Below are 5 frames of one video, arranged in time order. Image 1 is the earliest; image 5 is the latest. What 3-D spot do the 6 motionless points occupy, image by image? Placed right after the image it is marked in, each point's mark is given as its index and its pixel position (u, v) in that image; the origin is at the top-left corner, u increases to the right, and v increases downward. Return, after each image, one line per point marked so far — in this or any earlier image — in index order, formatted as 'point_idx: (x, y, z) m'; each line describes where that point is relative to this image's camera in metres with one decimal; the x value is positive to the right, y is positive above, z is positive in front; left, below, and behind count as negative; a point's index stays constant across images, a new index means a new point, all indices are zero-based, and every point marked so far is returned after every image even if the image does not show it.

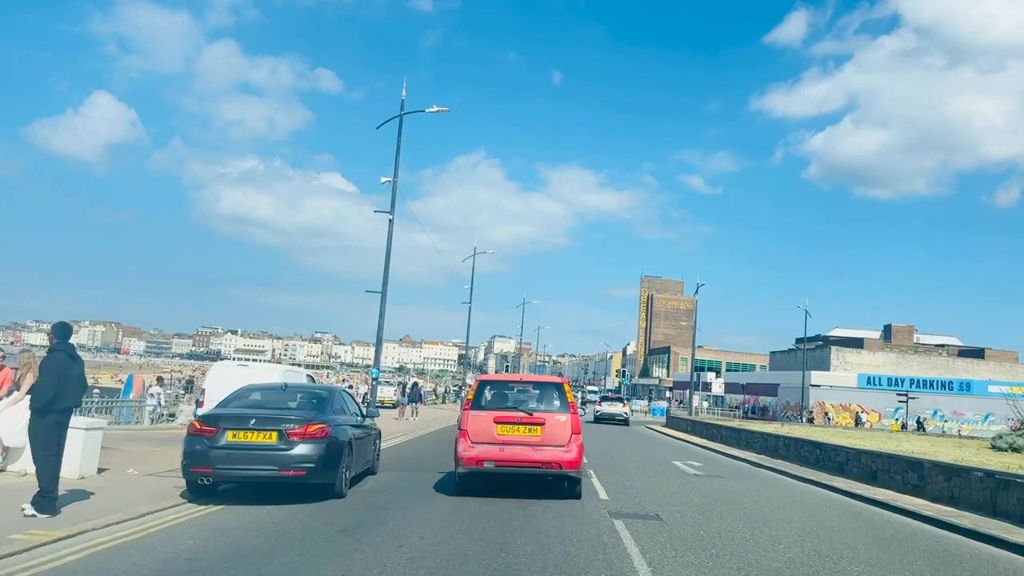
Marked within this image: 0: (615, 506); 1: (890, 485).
0: (+1.3, -2.7, +9.5) m
1: (+5.8, -3.0, +11.9) m
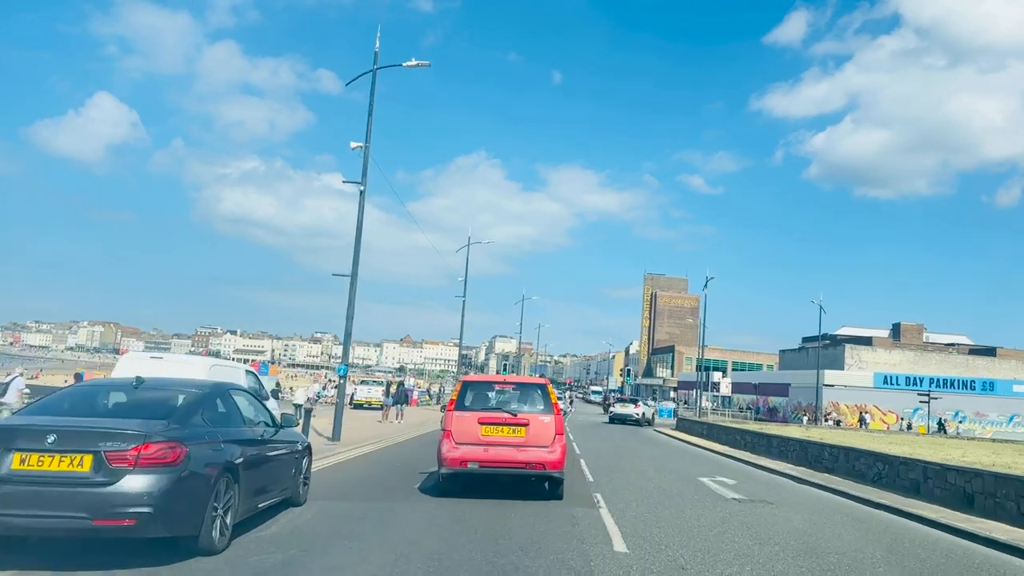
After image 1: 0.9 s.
0: (+1.1, -2.3, +6.6) m
1: (+5.6, -2.6, +9.0) m
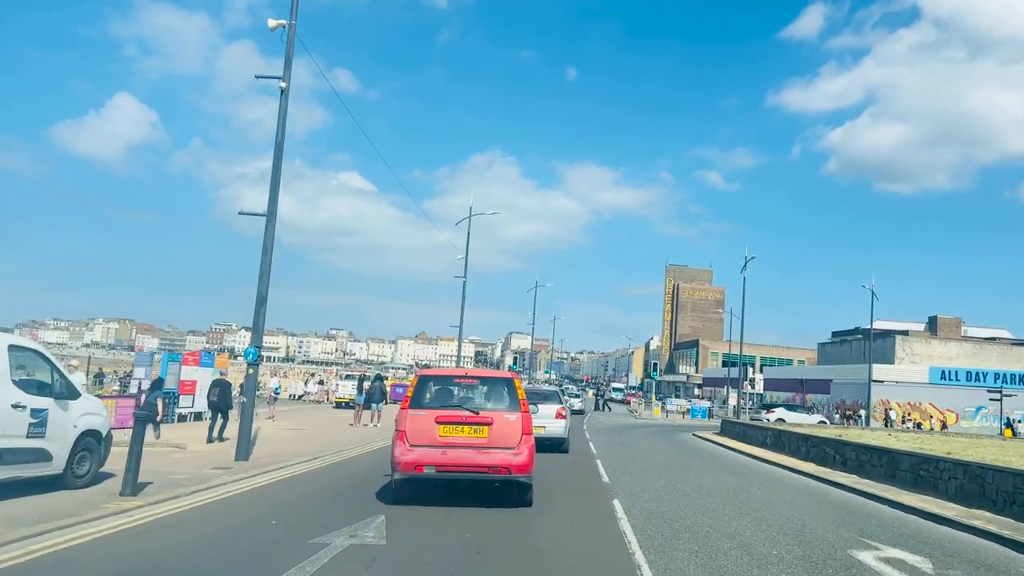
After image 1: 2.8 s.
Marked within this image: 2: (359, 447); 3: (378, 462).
0: (+0.8, -1.5, +1.0) m
1: (+5.4, -1.8, +3.4) m
2: (-3.7, -3.7, +18.2) m
3: (-3.0, -3.9, +17.6) m
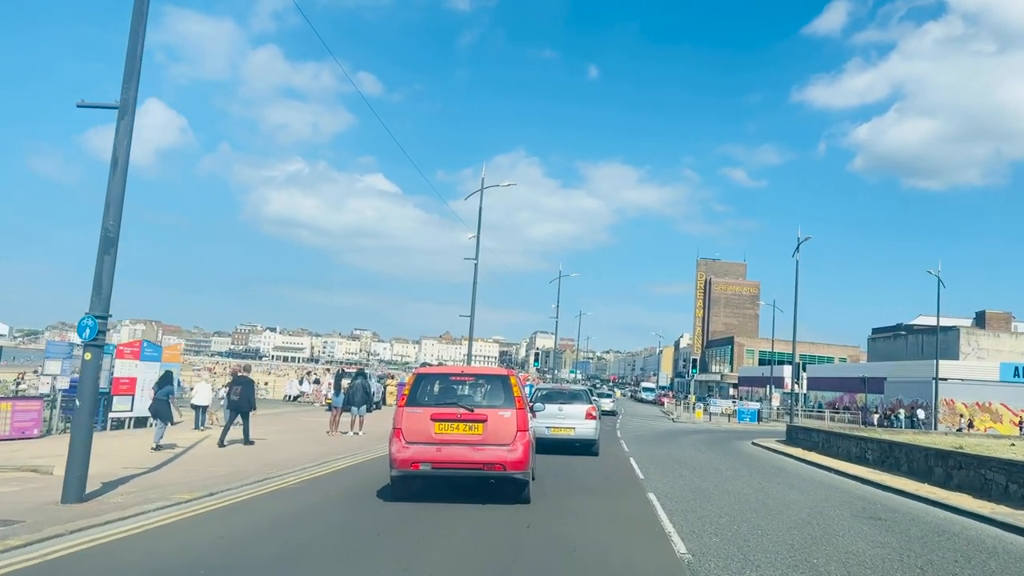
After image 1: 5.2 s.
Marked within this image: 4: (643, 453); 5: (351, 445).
0: (+0.6, -0.9, -3.4) m
1: (+5.2, -1.2, -1.2) m
2: (-3.4, -3.1, +14.0) m
3: (-2.7, -3.3, +13.3) m
4: (+3.2, -4.2, +19.3) m
5: (-3.4, -3.4, +16.8) m
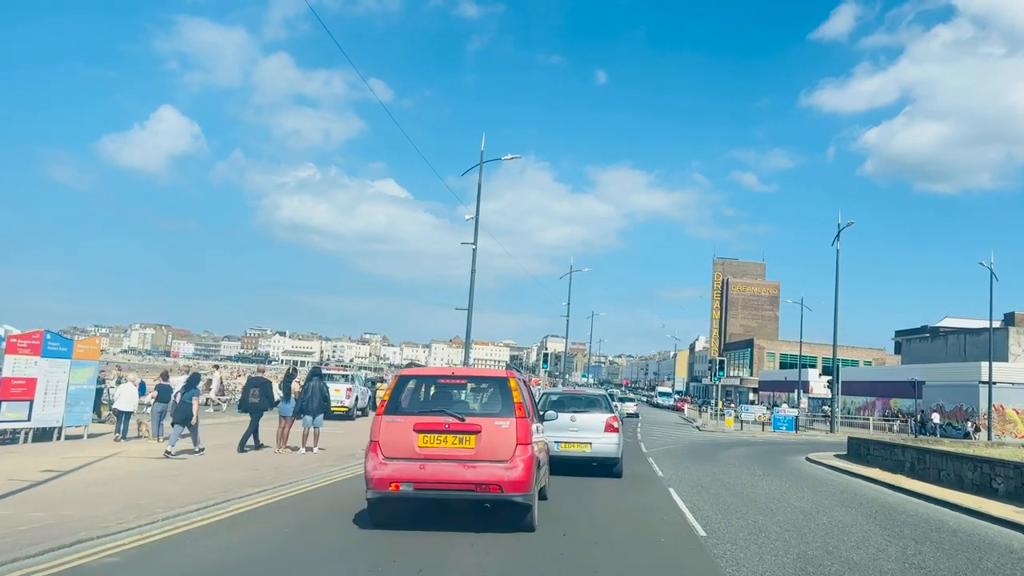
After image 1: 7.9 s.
0: (+0.3, -0.4, -7.0) m
1: (+5.0, -0.7, -4.9) m
2: (-3.4, -2.7, +10.4) m
3: (-2.8, -2.9, +9.7) m
4: (+3.3, -3.8, +15.6) m
5: (-3.4, -3.0, +13.2) m
